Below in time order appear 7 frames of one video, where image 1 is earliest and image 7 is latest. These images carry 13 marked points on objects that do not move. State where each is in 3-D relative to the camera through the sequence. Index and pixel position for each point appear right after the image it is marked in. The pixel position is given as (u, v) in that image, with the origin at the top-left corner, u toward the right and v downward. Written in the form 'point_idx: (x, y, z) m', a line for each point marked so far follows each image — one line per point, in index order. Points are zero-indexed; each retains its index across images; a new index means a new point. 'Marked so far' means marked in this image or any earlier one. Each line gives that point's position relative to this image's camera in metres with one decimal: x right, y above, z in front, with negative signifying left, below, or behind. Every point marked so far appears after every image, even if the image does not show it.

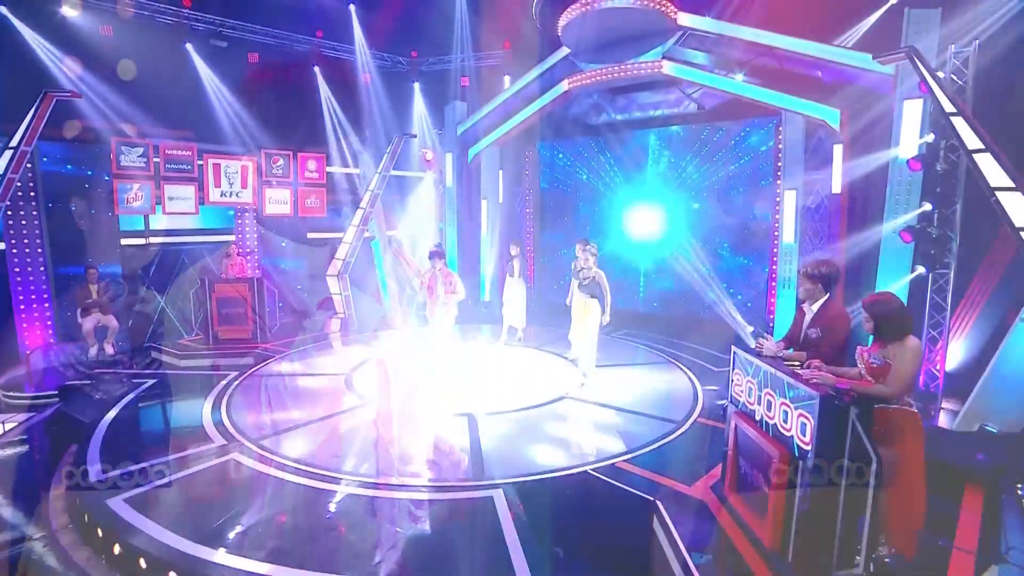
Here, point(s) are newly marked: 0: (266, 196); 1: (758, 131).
0: (-4.1, +1.7, +10.7) m
1: (+3.4, +2.2, +9.1) m
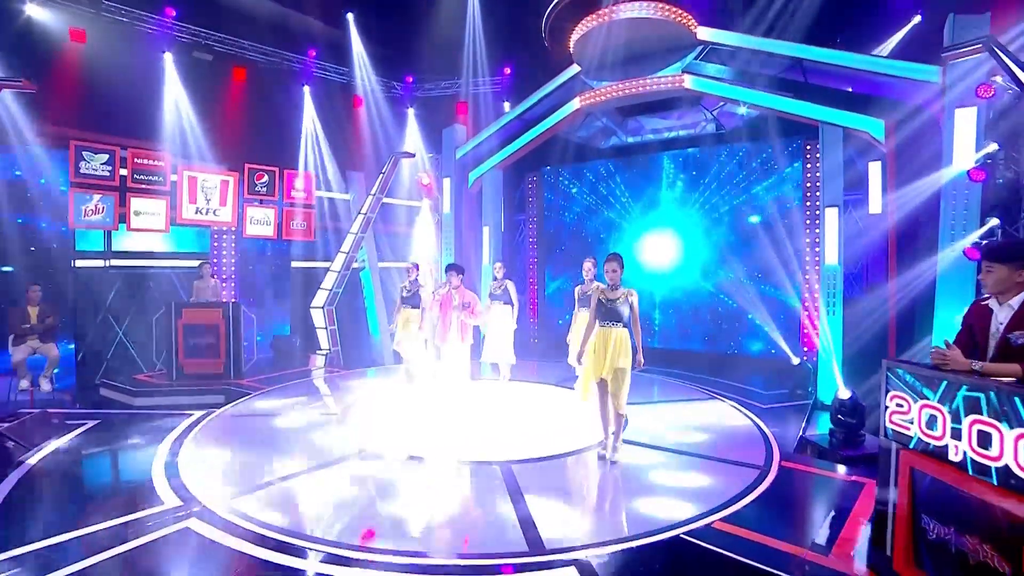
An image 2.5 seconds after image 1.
0: (-4.0, +1.1, +9.7) m
1: (+3.6, +1.8, +8.4) m
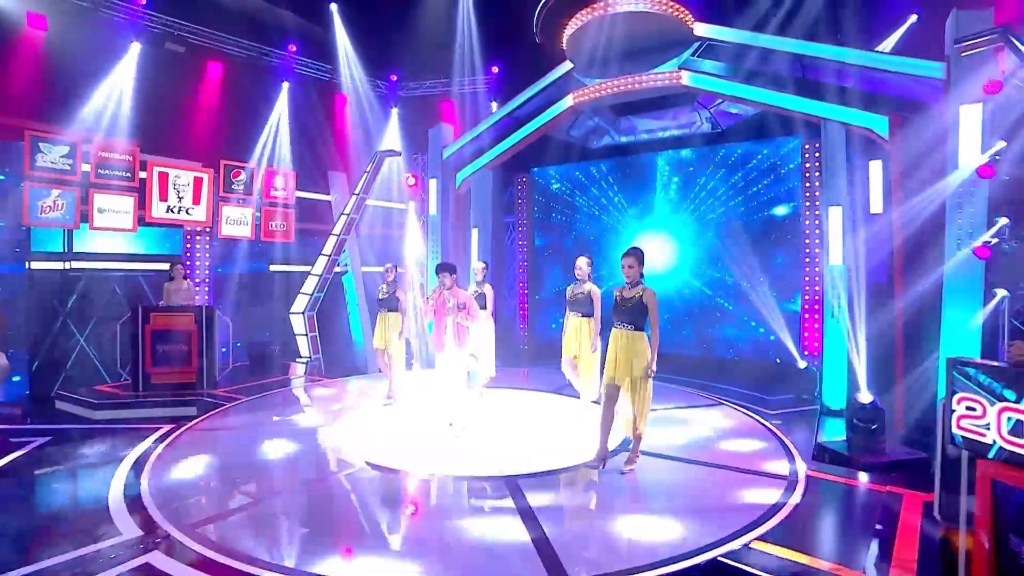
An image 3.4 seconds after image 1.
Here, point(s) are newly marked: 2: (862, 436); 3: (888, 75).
0: (-4.2, +1.1, +9.2) m
1: (+3.4, +1.8, +8.2) m
2: (+3.3, -1.4, +6.0) m
3: (+3.8, +2.2, +6.5) m
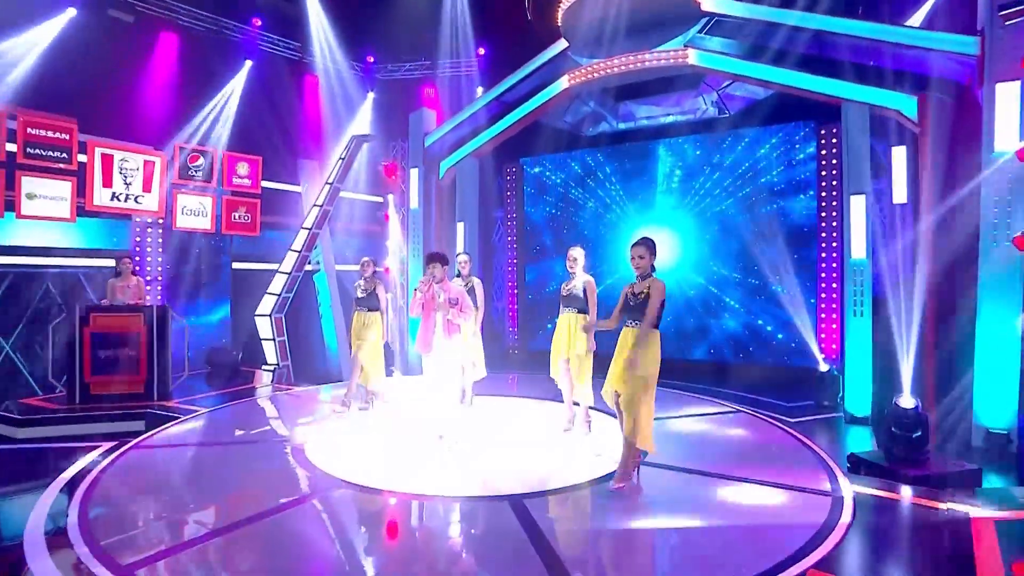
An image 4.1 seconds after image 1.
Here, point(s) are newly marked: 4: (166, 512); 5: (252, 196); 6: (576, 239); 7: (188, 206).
0: (-4.3, +1.1, +8.3) m
1: (+3.4, +1.8, +7.6) m
2: (+3.3, -1.3, +5.4) m
3: (+3.8, +2.2, +5.9) m
4: (-2.1, -1.4, +4.1) m
5: (-3.7, +1.3, +9.2) m
6: (+1.0, +0.7, +9.2) m
7: (-4.3, +1.1, +8.4) m
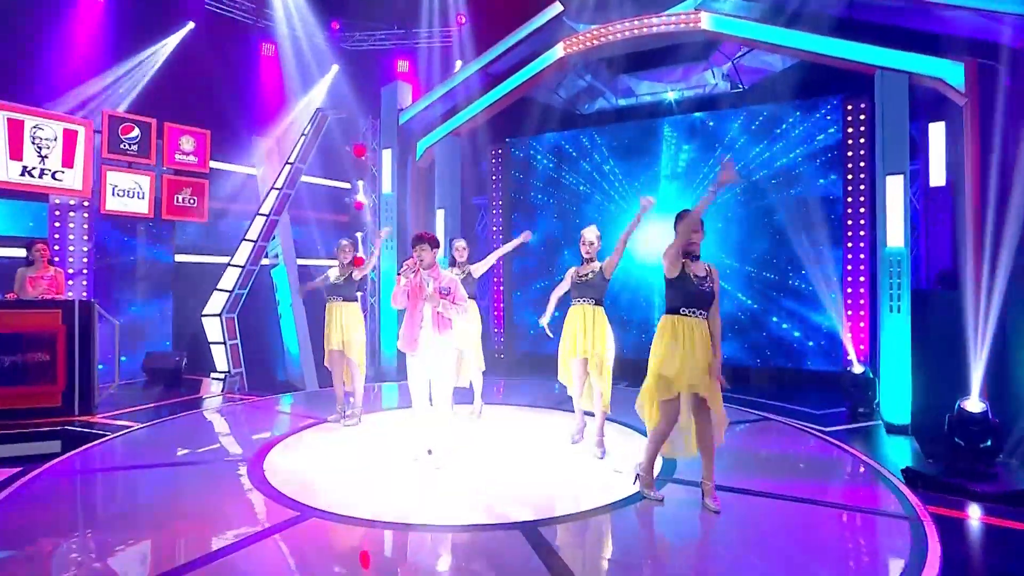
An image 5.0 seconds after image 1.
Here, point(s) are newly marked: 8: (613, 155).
0: (-4.4, +1.1, +7.0) m
1: (+3.3, +1.9, +6.8) m
2: (+3.3, -1.3, +4.7) m
3: (+3.8, +2.3, +5.2) m
4: (-2.0, -1.3, +3.0) m
5: (-3.9, +1.3, +8.0) m
6: (+0.8, +0.8, +8.3) m
7: (-4.4, +1.1, +7.2) m
8: (+1.3, +1.7, +8.0) m
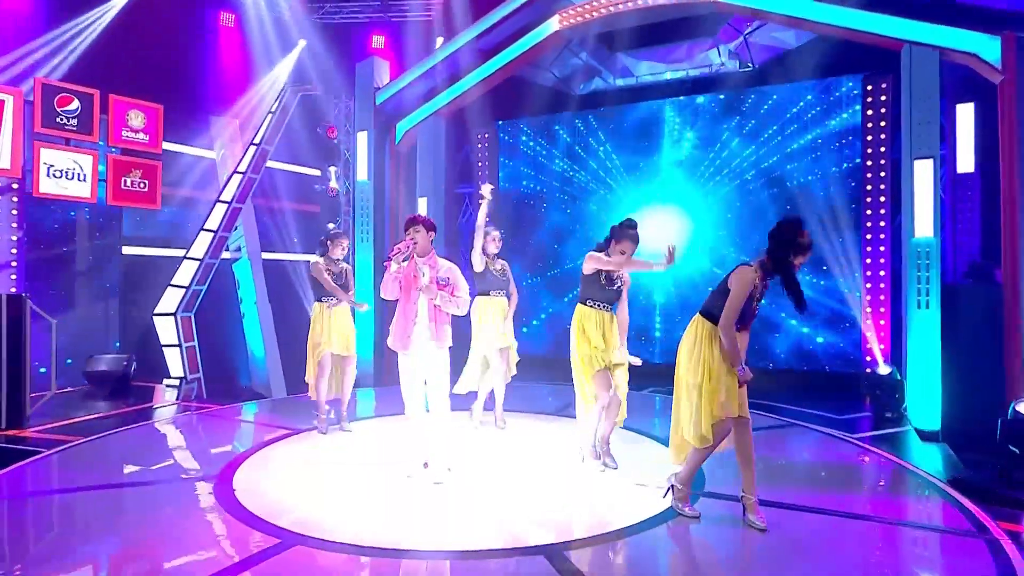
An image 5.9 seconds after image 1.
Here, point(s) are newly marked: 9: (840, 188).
0: (-4.5, +1.2, +6.2) m
1: (+3.2, +1.9, +6.4) m
2: (+3.4, -1.2, +4.2) m
3: (+3.8, +2.4, +4.8) m
4: (-1.9, -1.2, +2.3) m
5: (-4.0, +1.4, +7.1) m
6: (+0.6, +0.8, +7.7) m
7: (-4.5, +1.2, +6.3) m
8: (+1.2, +1.7, +7.4) m
9: (+3.3, +1.0, +6.4) m
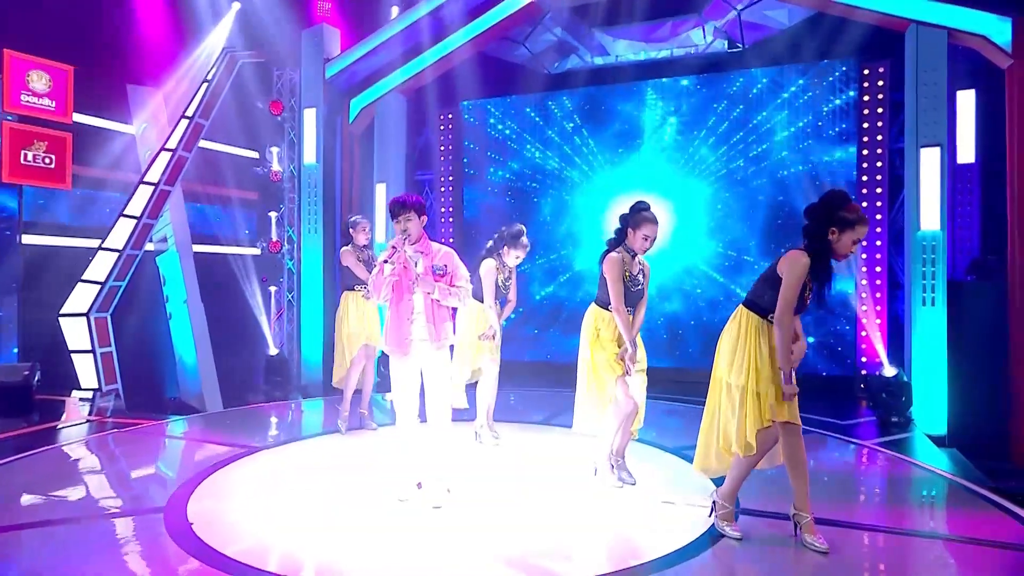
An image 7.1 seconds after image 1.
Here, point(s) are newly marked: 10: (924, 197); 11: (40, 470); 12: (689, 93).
0: (-4.6, +1.2, +5.0) m
1: (+3.0, +2.0, +6.1) m
2: (+3.4, -1.1, +3.9) m
3: (+3.7, +2.4, +4.5) m
4: (-1.6, -1.2, +1.4) m
5: (-4.3, +1.4, +6.0) m
6: (+0.3, +0.9, +7.1) m
7: (-4.6, +1.2, +5.2) m
8: (+0.8, +1.8, +6.9) m
9: (+3.1, +1.1, +6.1) m
10: (+3.4, +0.7, +5.2) m
11: (-3.0, -1.2, +3.9) m
12: (+1.8, +2.0, +6.6) m
